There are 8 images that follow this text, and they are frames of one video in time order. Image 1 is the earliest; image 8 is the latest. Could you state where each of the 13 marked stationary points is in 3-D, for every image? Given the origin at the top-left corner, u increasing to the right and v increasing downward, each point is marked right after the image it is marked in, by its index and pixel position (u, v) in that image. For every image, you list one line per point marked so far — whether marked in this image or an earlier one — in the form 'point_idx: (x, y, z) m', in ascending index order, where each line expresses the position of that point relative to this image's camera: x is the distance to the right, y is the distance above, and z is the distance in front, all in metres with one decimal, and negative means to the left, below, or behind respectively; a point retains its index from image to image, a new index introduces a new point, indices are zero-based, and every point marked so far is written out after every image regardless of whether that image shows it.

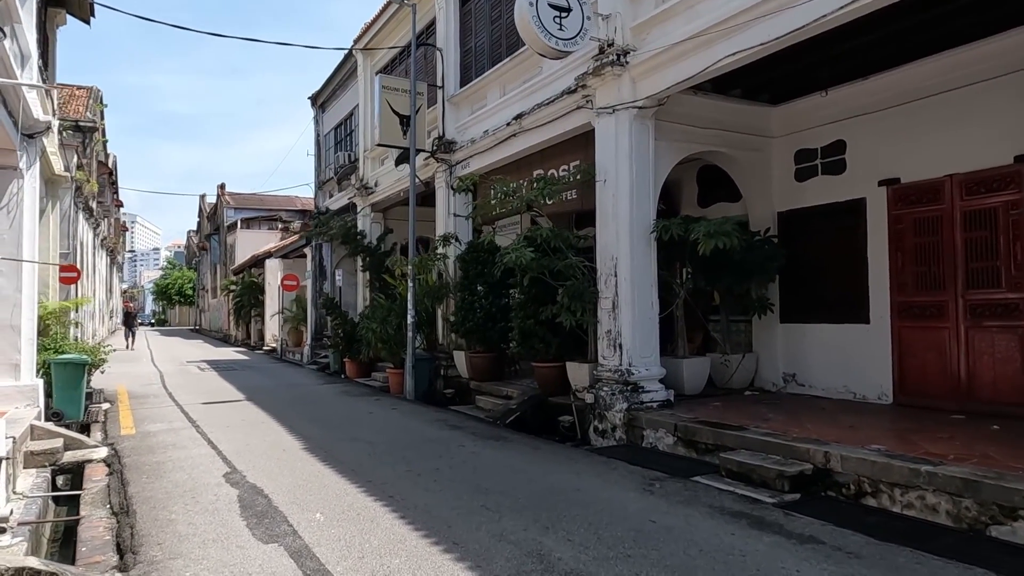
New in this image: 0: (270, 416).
0: (-3.8, -2.0, +10.4) m
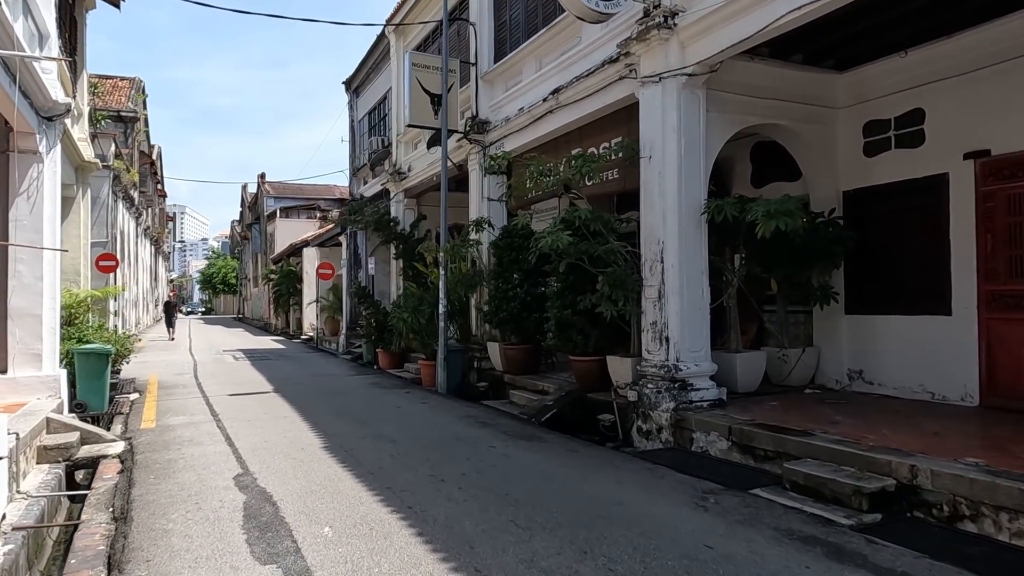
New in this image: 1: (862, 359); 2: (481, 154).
0: (-3.3, -1.8, +9.9) m
1: (+4.5, -0.9, +8.6) m
2: (-0.6, +2.6, +12.6) m
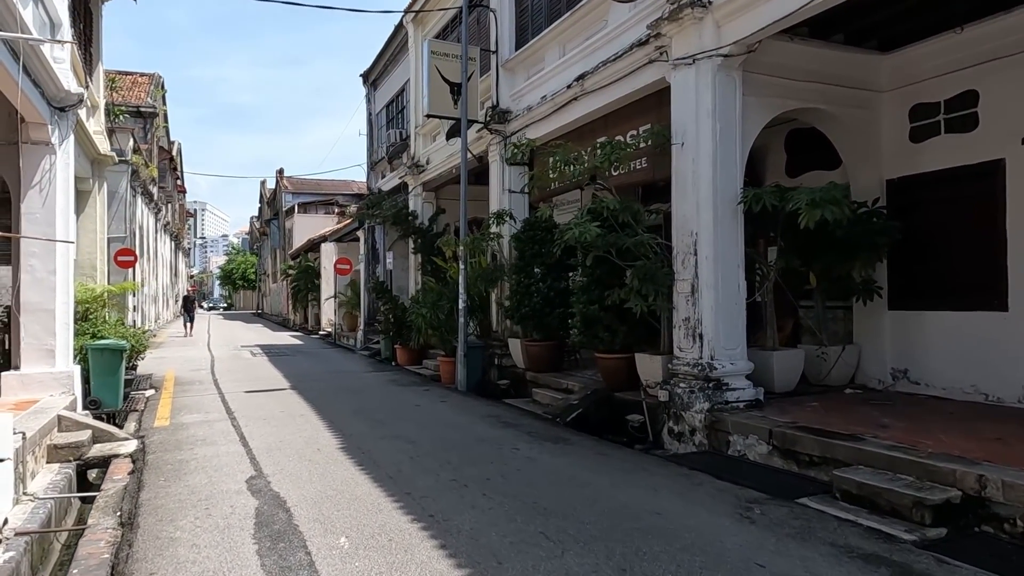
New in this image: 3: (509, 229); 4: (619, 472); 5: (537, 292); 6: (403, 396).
0: (-2.9, -1.7, +9.6) m
1: (+4.8, -0.8, +8.1) m
2: (-0.2, +2.7, +12.2) m
3: (0.0, +1.1, +12.1) m
4: (+1.0, -1.7, +6.0) m
5: (+0.4, -0.1, +10.6) m
6: (-1.8, -1.7, +10.5) m
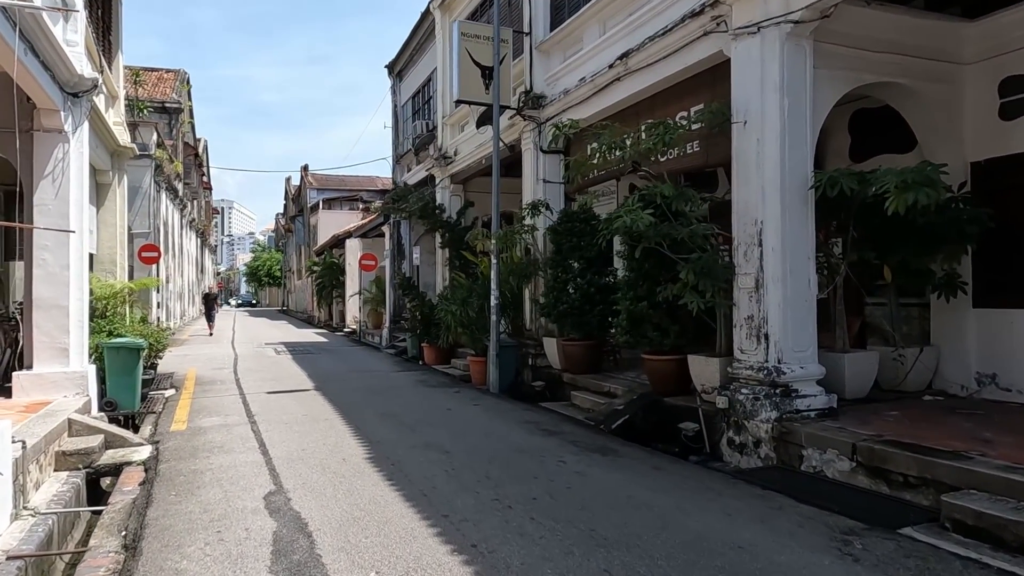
0: (-2.4, -1.7, +9.0) m
1: (+5.3, -0.8, +7.2) m
2: (+0.4, +2.7, +11.5) m
3: (+0.6, +1.1, +11.4) m
4: (+1.3, -1.6, +5.2) m
5: (+0.9, 0.0, +9.9) m
6: (-1.2, -1.7, +9.9) m
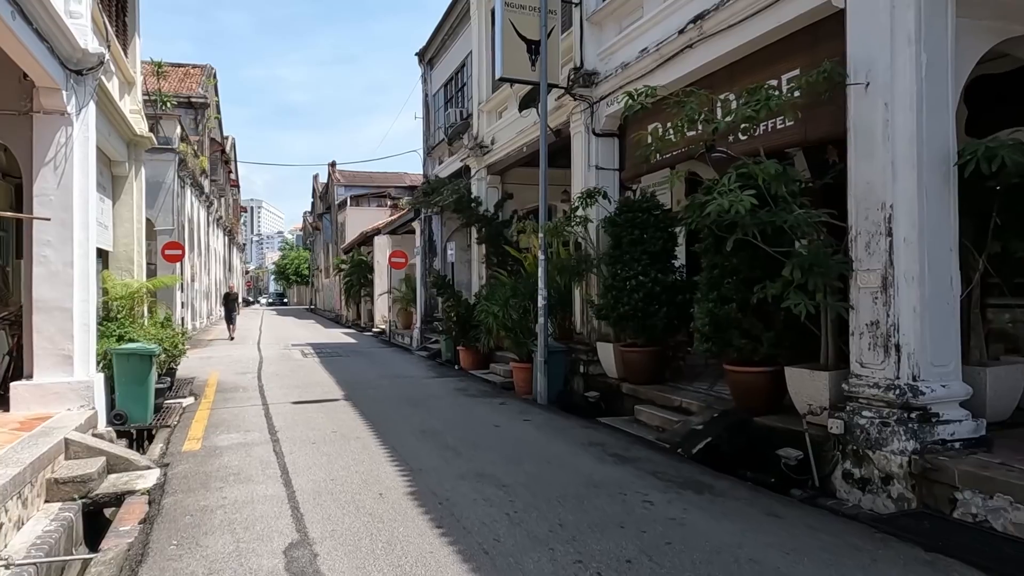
0: (-1.7, -1.7, +8.0) m
1: (+5.9, -0.8, +5.9) m
2: (+1.2, +2.7, +10.3) m
3: (+1.3, +1.2, +10.2) m
4: (+1.9, -1.6, +4.0) m
5: (+1.6, 0.0, +8.7) m
6: (-0.5, -1.6, +8.8) m
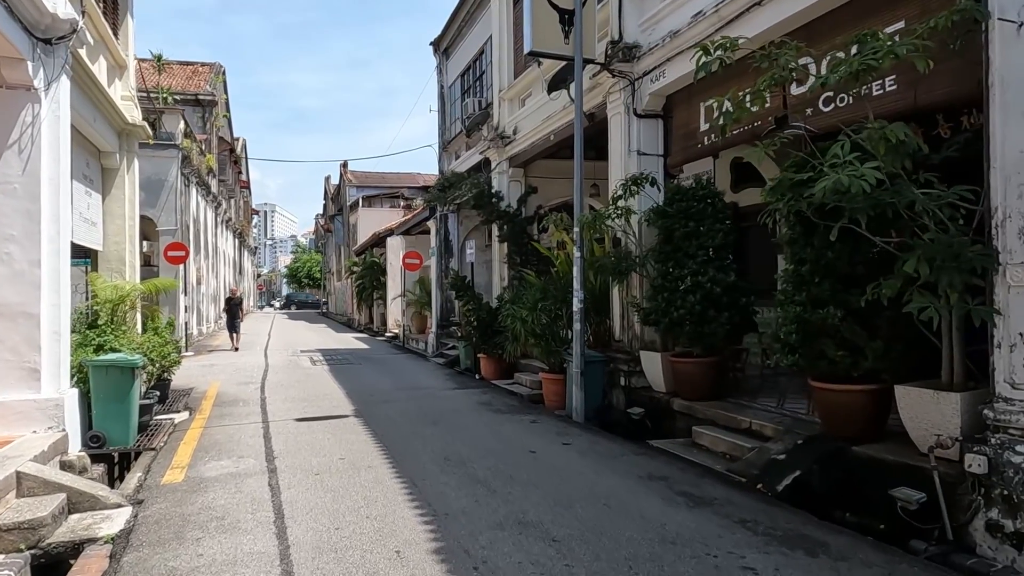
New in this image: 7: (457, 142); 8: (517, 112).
0: (-1.4, -1.7, +6.8) m
1: (+6.3, -0.8, +4.6) m
2: (+1.6, +2.7, +9.1) m
3: (+1.7, +1.1, +9.0) m
4: (+2.2, -1.6, +2.8) m
5: (+2.0, 0.0, +7.5) m
6: (-0.1, -1.7, +7.6) m
7: (-1.5, +3.9, +17.6) m
8: (+0.1, +3.6, +13.5) m
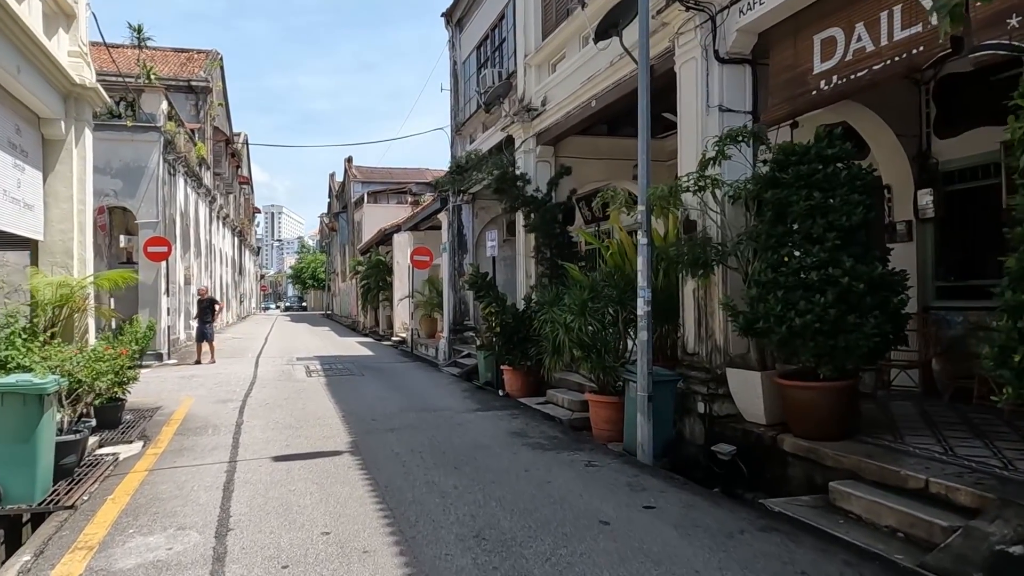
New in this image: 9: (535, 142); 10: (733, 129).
0: (-0.9, -1.7, +4.7) m
1: (+6.7, -0.7, +2.4) m
2: (+2.1, +2.7, +7.0) m
3: (+2.2, +1.2, +6.9) m
4: (+2.6, -1.6, +0.7) m
5: (+2.5, 0.0, +5.3) m
6: (+0.3, -1.6, +5.5) m
7: (-0.9, +3.9, +15.5) m
8: (+0.6, +3.6, +11.4) m
9: (+0.4, +2.6, +11.9) m
10: (+2.0, +1.5, +6.3) m
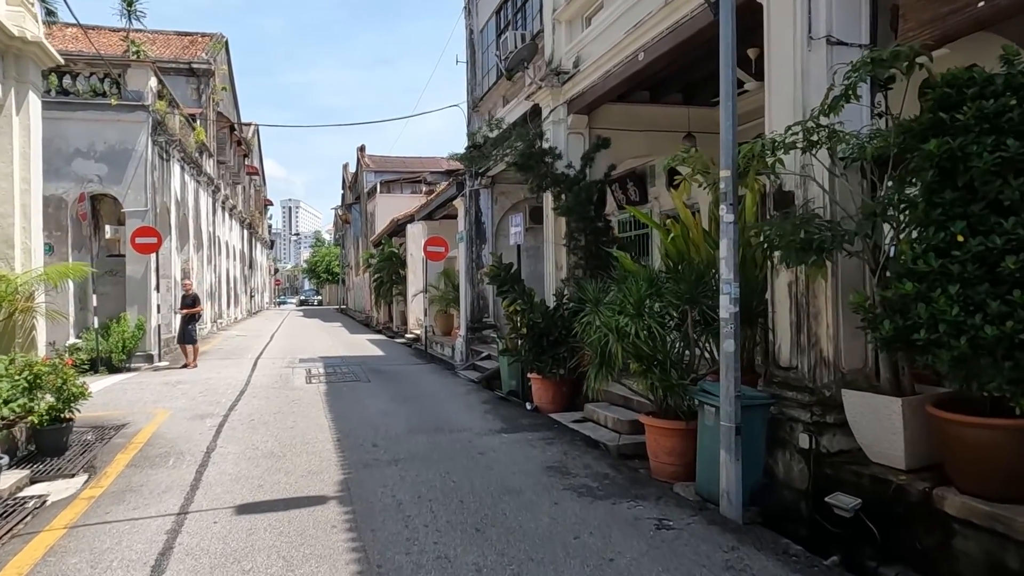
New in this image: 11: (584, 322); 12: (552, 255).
0: (-0.7, -1.6, +3.1) m
1: (+6.9, -0.7, +0.6) m
2: (+2.4, +2.8, +5.2) m
3: (+2.5, +1.2, +5.1) m
4: (+2.7, -1.6, -1.1) m
5: (+2.7, +0.1, +3.6) m
6: (+0.6, -1.6, +3.8) m
7: (-0.4, +4.0, +13.8) m
8: (+1.0, +3.7, +9.7) m
9: (+0.8, +2.7, +10.2) m
10: (+2.3, +1.5, +4.6) m
11: (+0.7, -0.3, +6.7) m
12: (+0.7, +0.5, +10.4) m
